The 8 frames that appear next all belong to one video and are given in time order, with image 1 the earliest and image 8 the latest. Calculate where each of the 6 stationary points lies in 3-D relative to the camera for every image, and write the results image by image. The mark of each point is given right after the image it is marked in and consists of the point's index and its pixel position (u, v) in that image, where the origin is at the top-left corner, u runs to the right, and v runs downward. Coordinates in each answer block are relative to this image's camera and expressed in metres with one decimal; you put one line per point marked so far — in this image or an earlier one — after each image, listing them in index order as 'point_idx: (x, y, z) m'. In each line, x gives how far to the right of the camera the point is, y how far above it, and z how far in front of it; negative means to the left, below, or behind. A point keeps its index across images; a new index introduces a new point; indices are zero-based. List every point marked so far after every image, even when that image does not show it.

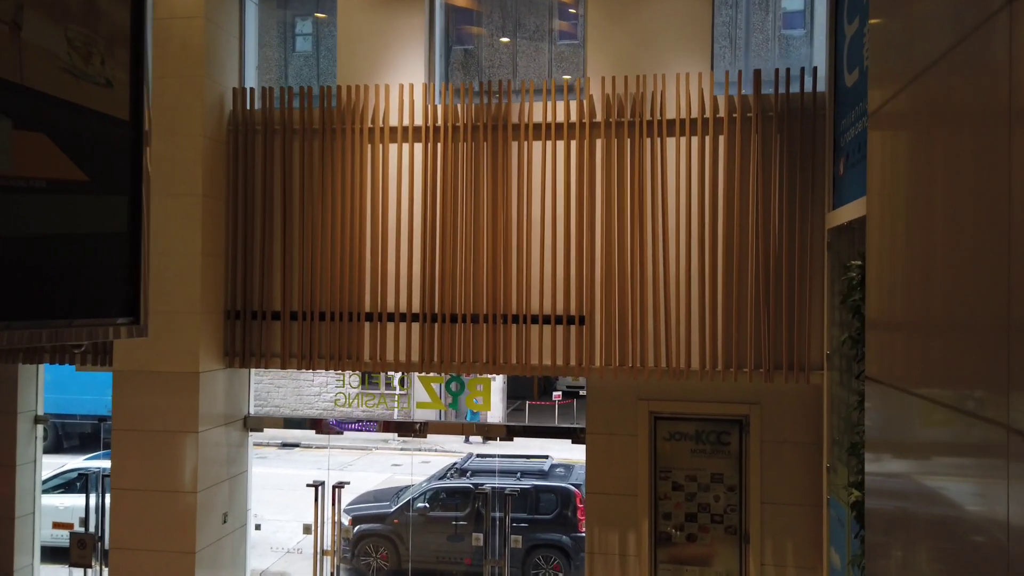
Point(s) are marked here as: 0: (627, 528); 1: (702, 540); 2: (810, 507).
0: (+1.0, -2.1, +6.0) m
1: (+1.6, -2.2, +6.0) m
2: (+2.5, -1.8, +5.8) m
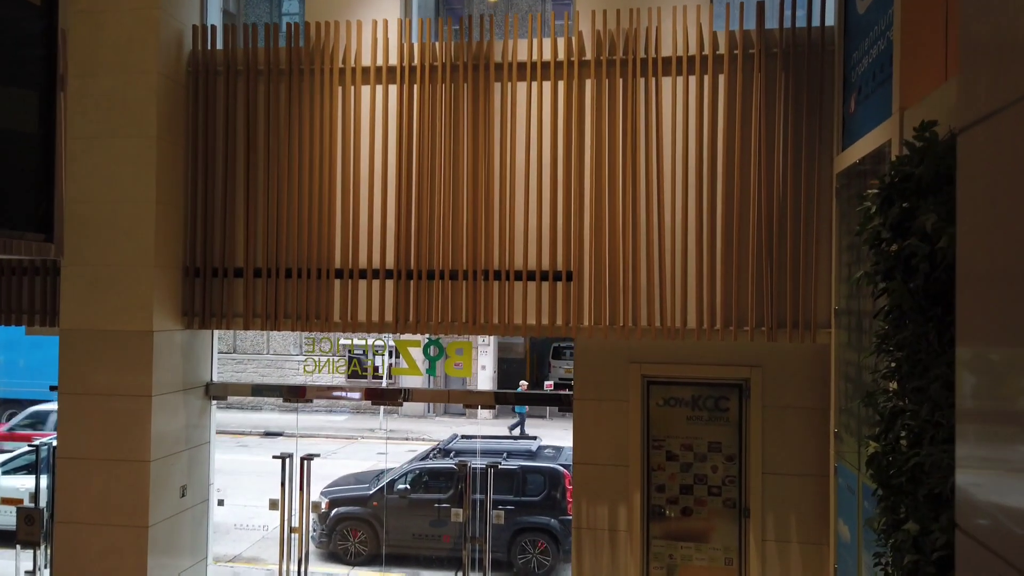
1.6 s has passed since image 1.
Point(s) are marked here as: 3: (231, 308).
0: (+0.8, -1.7, +5.6) m
1: (+1.5, -1.8, +5.5) m
2: (+2.3, -1.4, +5.3) m
3: (-2.4, -0.2, +5.9) m
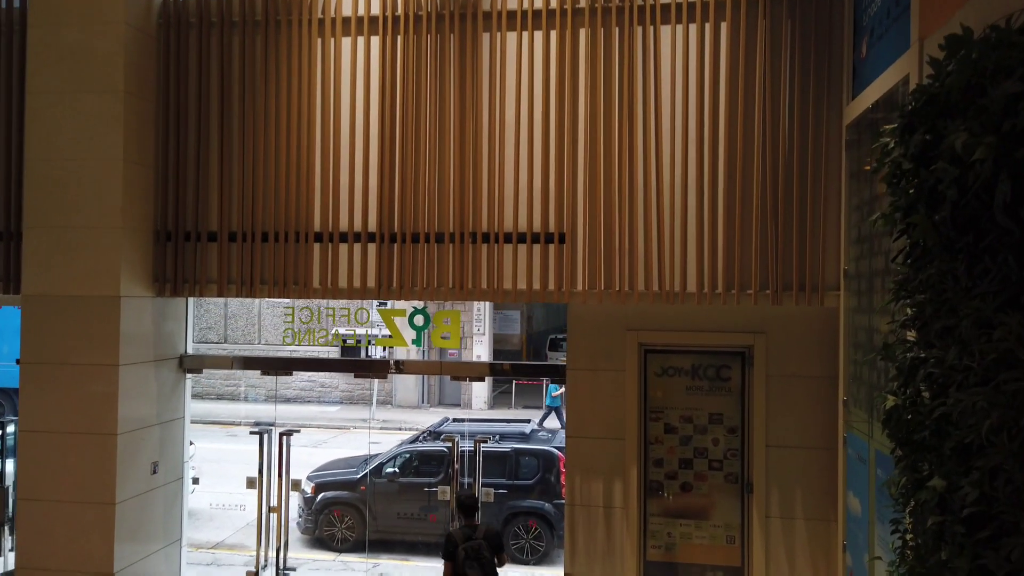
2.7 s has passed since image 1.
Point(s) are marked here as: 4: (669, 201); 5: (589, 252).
0: (+0.8, -1.4, +5.3) m
1: (+1.4, -1.5, +5.2) m
2: (+2.2, -1.2, +5.0) m
3: (-2.5, +0.1, +5.5) m
4: (+1.2, +0.6, +5.1) m
5: (+0.6, +0.3, +5.2) m
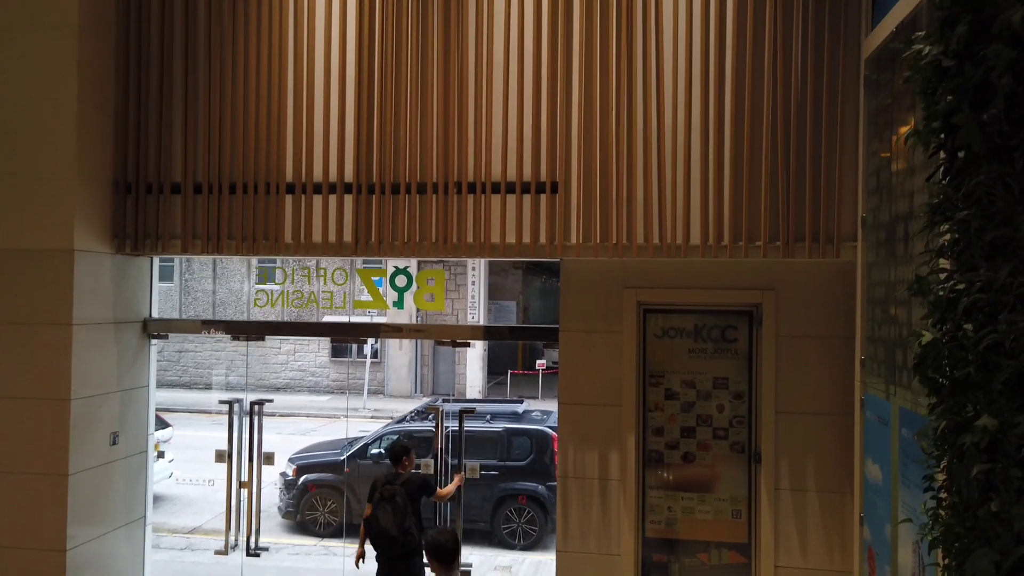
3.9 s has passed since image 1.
0: (+0.7, -1.1, +4.9) m
1: (+1.3, -1.2, +4.8) m
2: (+2.2, -0.8, +4.6) m
3: (-2.5, +0.4, +5.1) m
4: (+1.1, +0.9, +4.7) m
5: (+0.5, +0.6, +4.8) m
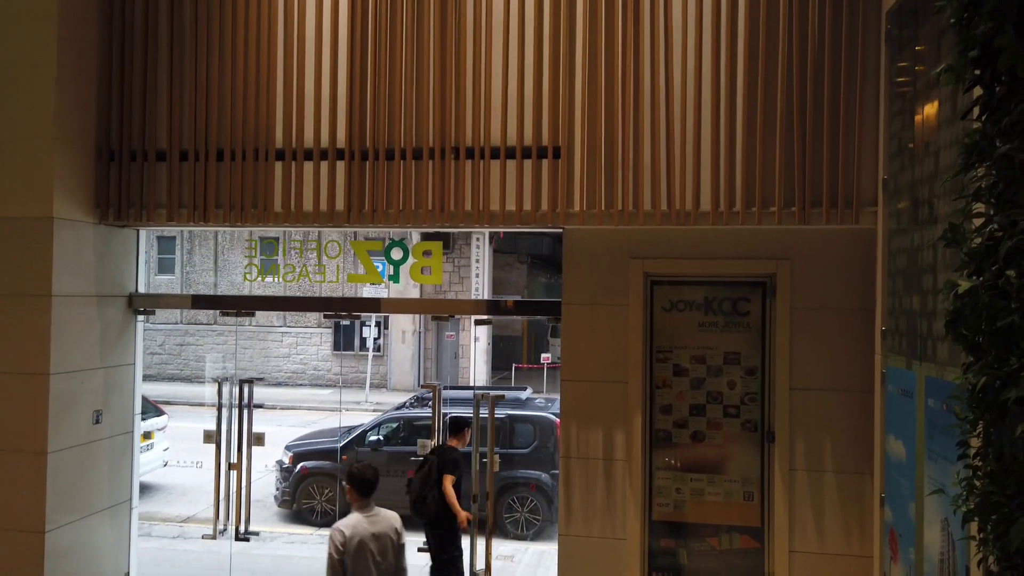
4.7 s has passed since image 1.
0: (+0.7, -0.9, +4.6) m
1: (+1.3, -1.0, +4.6) m
2: (+2.2, -0.7, +4.4) m
3: (-2.5, +0.6, +4.9) m
4: (+1.1, +1.1, +4.4) m
5: (+0.5, +0.8, +4.6) m
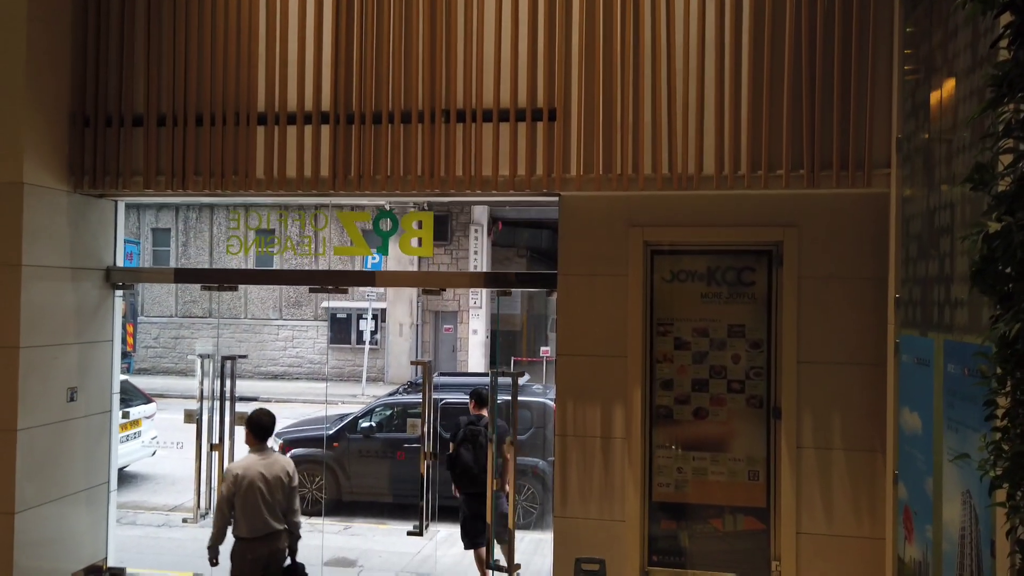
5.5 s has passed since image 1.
0: (+0.6, -0.7, +4.4) m
1: (+1.3, -0.8, +4.4) m
2: (+2.1, -0.5, +4.2) m
3: (-2.6, +0.8, +4.7) m
4: (+1.0, +1.3, +4.2) m
5: (+0.5, +1.0, +4.3) m
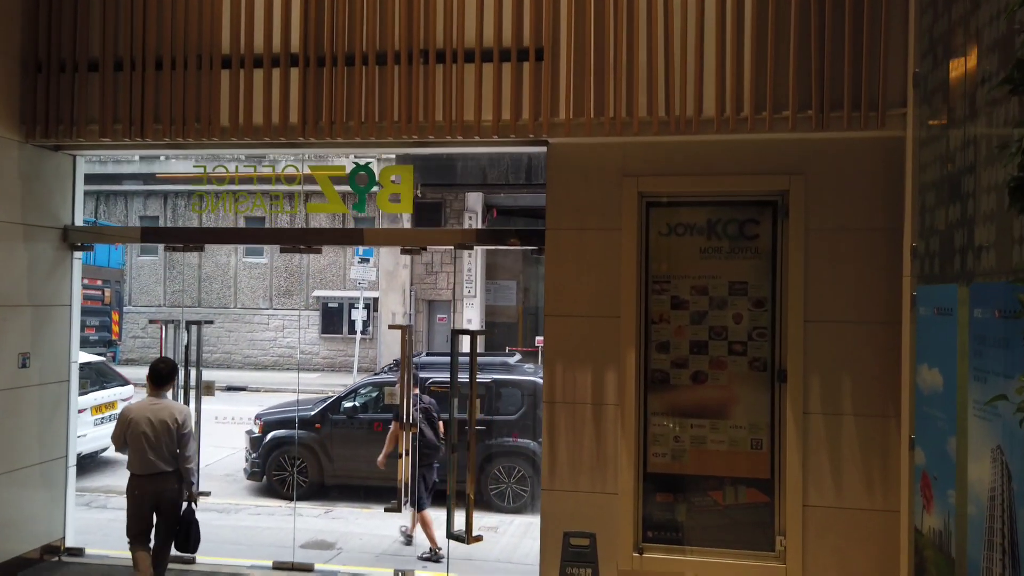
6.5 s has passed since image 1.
0: (+0.5, -0.4, +4.1) m
1: (+1.2, -0.5, +4.0) m
2: (+2.0, -0.2, +3.8) m
3: (-2.7, +1.1, +4.3) m
4: (+0.9, +1.6, +3.9) m
5: (+0.4, +1.2, +4.0) m
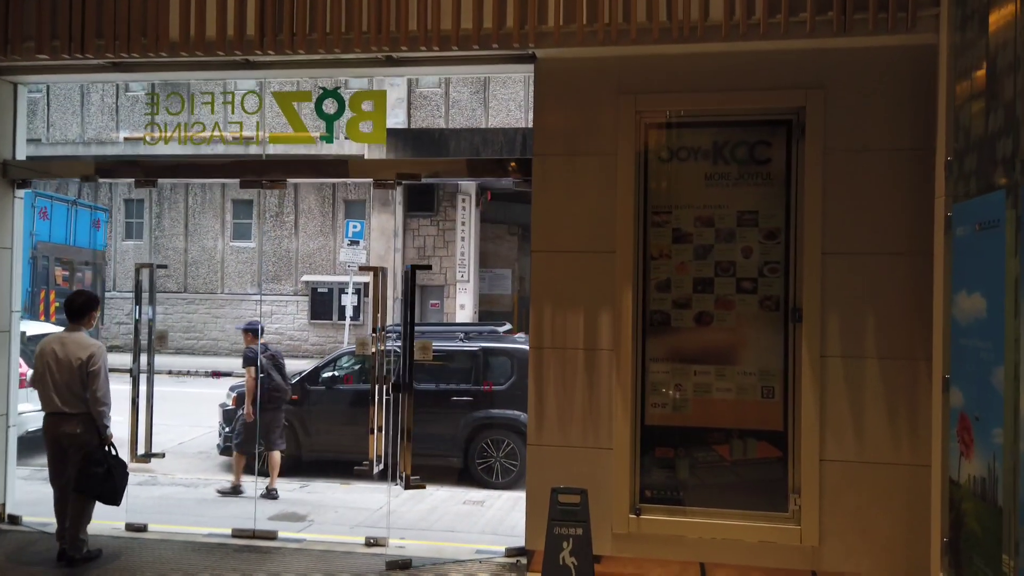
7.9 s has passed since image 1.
0: (+0.5, -0.1, +3.7) m
1: (+1.1, -0.2, +3.6) m
2: (+1.9, +0.2, +3.4) m
3: (-2.8, +1.5, +3.9) m
4: (+0.8, +2.0, +3.4) m
5: (+0.3, +1.6, +3.6) m
